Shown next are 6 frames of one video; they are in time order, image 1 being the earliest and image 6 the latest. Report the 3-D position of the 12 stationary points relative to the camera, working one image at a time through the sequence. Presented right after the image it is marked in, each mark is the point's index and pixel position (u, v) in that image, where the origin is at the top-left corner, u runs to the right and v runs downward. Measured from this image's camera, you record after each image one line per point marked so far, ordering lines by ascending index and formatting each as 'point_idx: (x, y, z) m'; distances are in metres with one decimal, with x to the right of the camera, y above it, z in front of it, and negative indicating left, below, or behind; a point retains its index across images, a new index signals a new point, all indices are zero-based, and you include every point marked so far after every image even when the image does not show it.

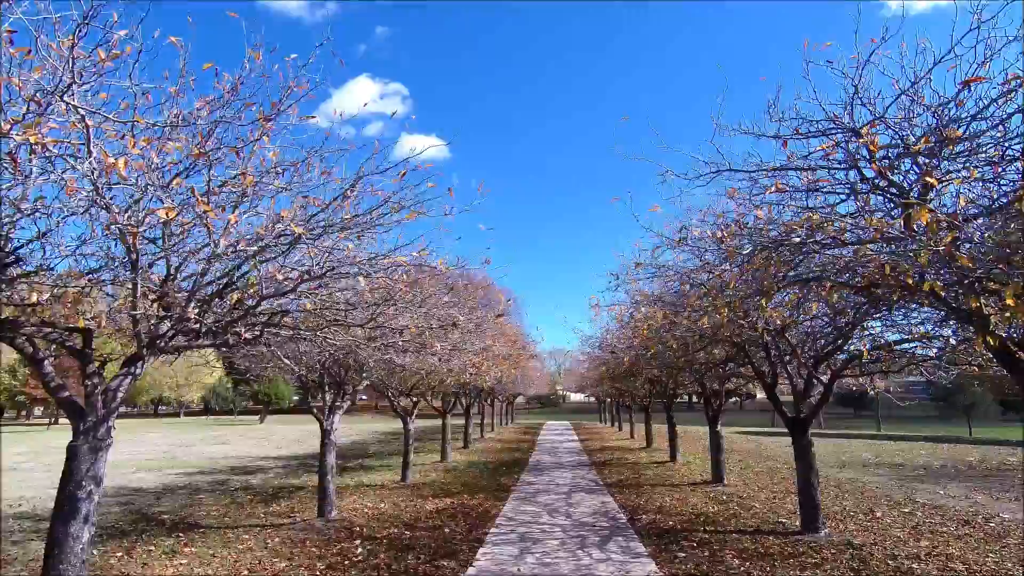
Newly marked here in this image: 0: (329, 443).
0: (-2.9, -2.5, +8.6) m
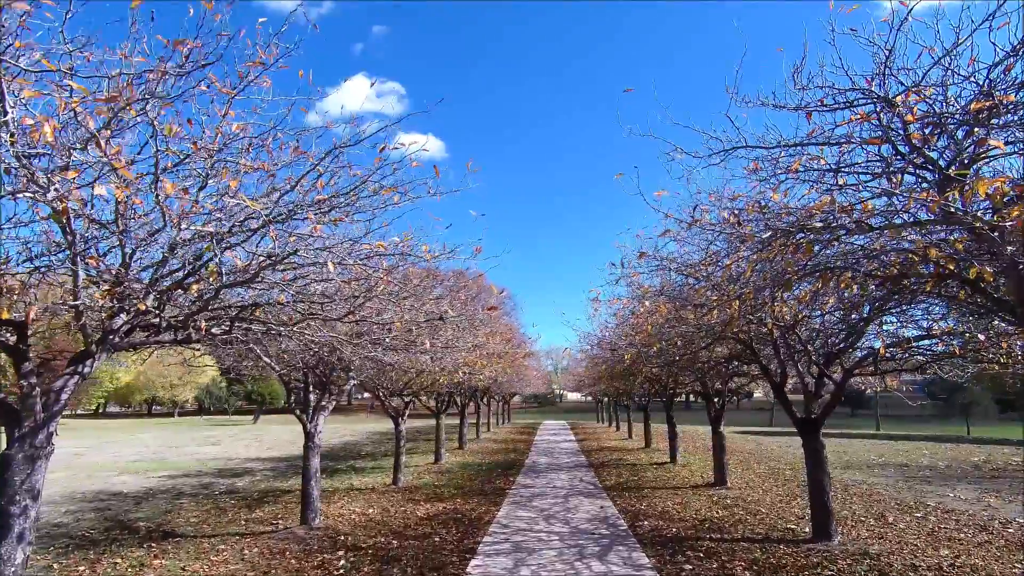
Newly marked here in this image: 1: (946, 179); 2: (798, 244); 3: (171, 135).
0: (-3.0, -2.4, +8.1) m
1: (+3.1, +0.8, +3.8) m
2: (+2.4, +0.4, +4.4) m
3: (-2.5, +1.1, +3.9) m
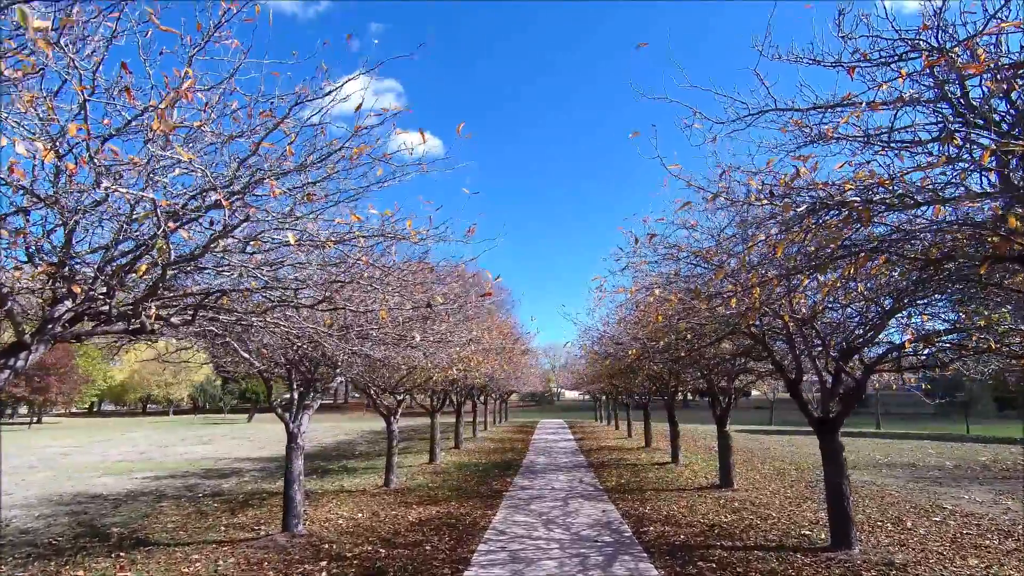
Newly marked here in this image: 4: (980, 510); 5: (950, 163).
0: (-3.1, -2.3, +7.6) m
1: (+3.1, +0.9, +3.3) m
2: (+2.4, +0.5, +3.9) m
3: (-2.5, +1.2, +3.4) m
4: (+8.3, -3.9, +9.5) m
5: (+2.7, +0.8, +3.3) m
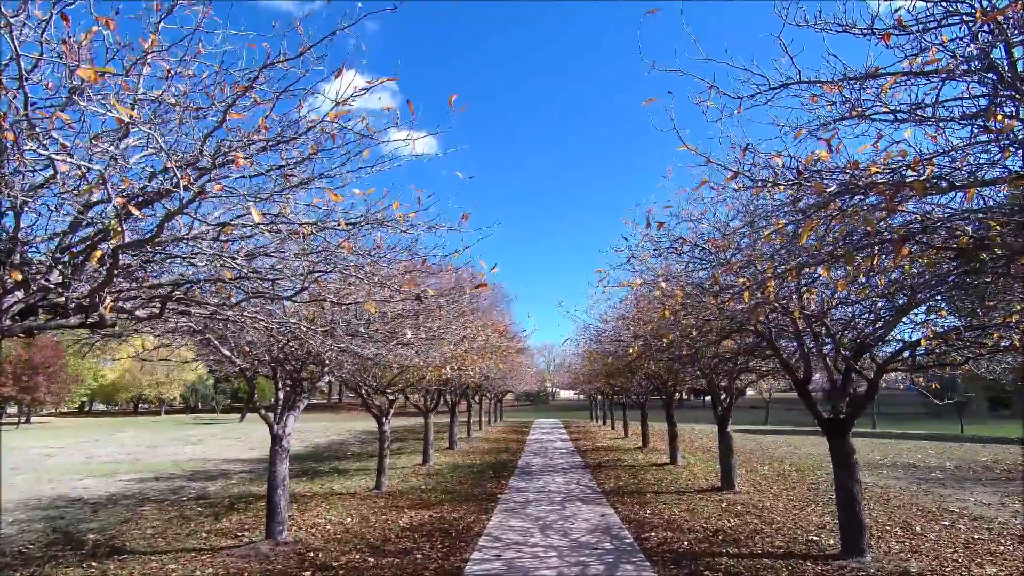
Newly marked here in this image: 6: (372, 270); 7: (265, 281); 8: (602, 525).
0: (-3.1, -2.2, +7.3) m
1: (+3.1, +1.0, +3.0) m
2: (+2.3, +0.6, +3.6) m
3: (-2.6, +1.3, +3.0) m
4: (+8.2, -3.9, +9.2) m
5: (+2.7, +0.8, +3.0) m
6: (-1.3, +0.2, +4.8) m
7: (-1.9, +0.1, +4.1) m
8: (+1.3, -3.5, +7.8) m
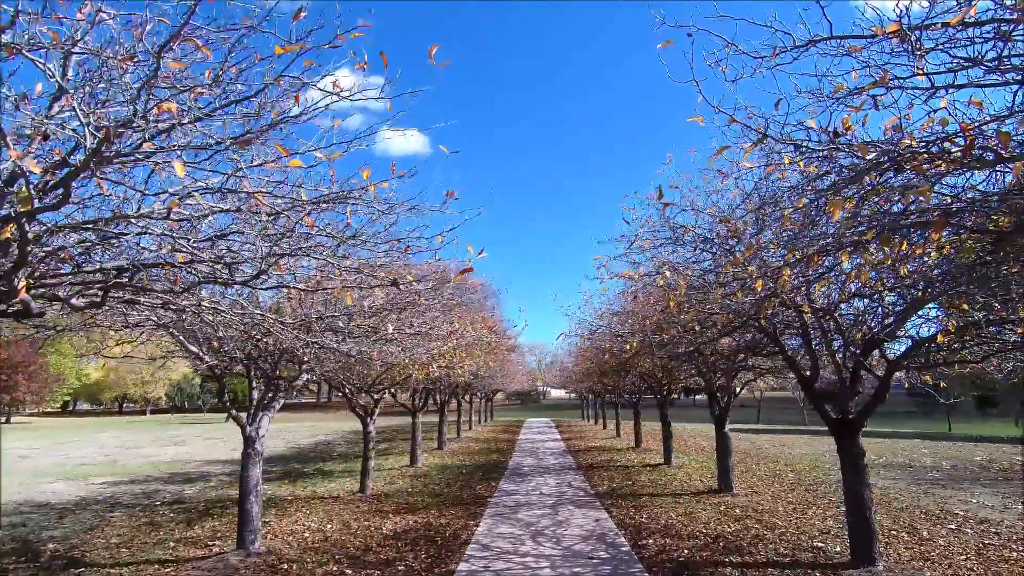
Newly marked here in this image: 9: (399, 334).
0: (-3.3, -2.1, +6.8) m
1: (+3.0, +1.0, +2.7) m
2: (+2.3, +0.6, +3.2) m
3: (-2.6, +1.4, +2.5) m
4: (+8.1, -3.8, +8.9) m
5: (+2.7, +0.9, +2.6) m
6: (-1.3, +0.3, +4.3) m
7: (-2.0, +0.1, +3.6) m
8: (+1.2, -3.4, +7.4) m
9: (-1.3, -0.5, +6.2) m
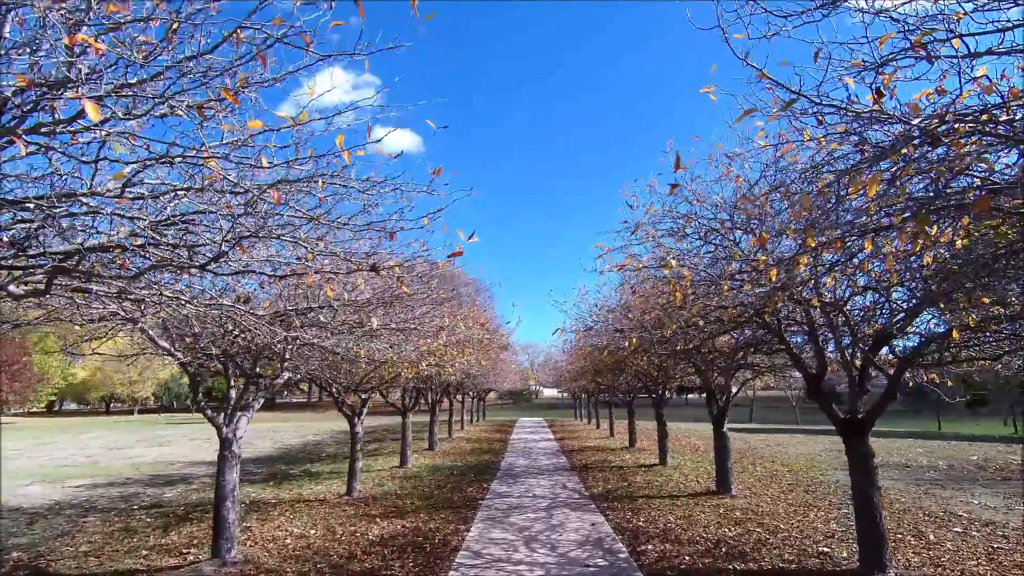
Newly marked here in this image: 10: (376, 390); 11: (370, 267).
0: (-3.3, -2.0, +6.4) m
1: (+3.0, +1.1, +2.4) m
2: (+2.2, +0.7, +2.9) m
3: (-2.6, +1.5, +2.2) m
4: (+7.9, -3.7, +8.7) m
5: (+2.6, +1.0, +2.3) m
6: (-1.4, +0.3, +4.0) m
7: (-2.0, +0.2, +3.3) m
8: (+1.1, -3.3, +7.1) m
9: (-1.4, -0.4, +5.9) m
10: (-2.8, -2.1, +11.2) m
11: (-1.0, +0.1, +3.9) m
